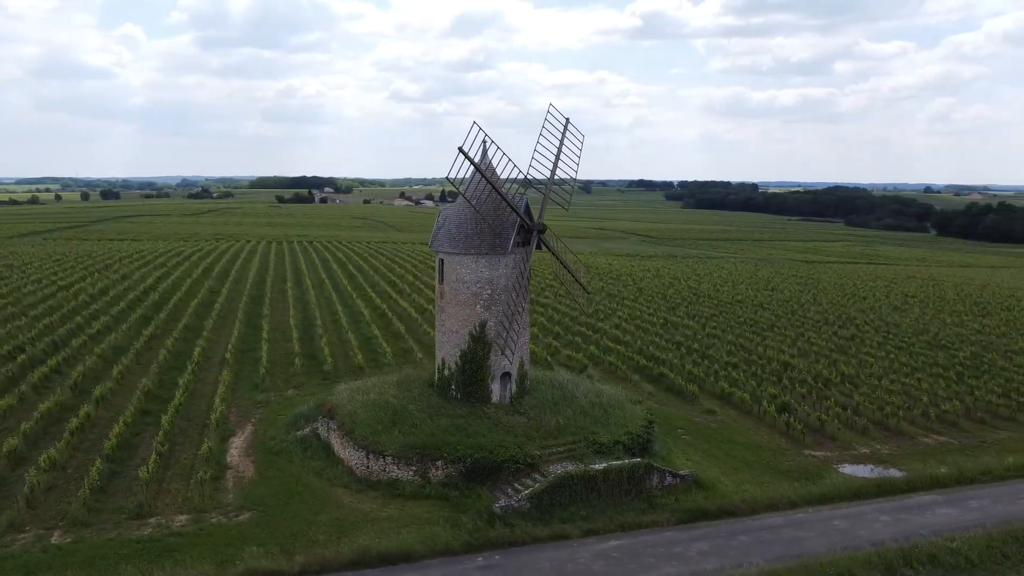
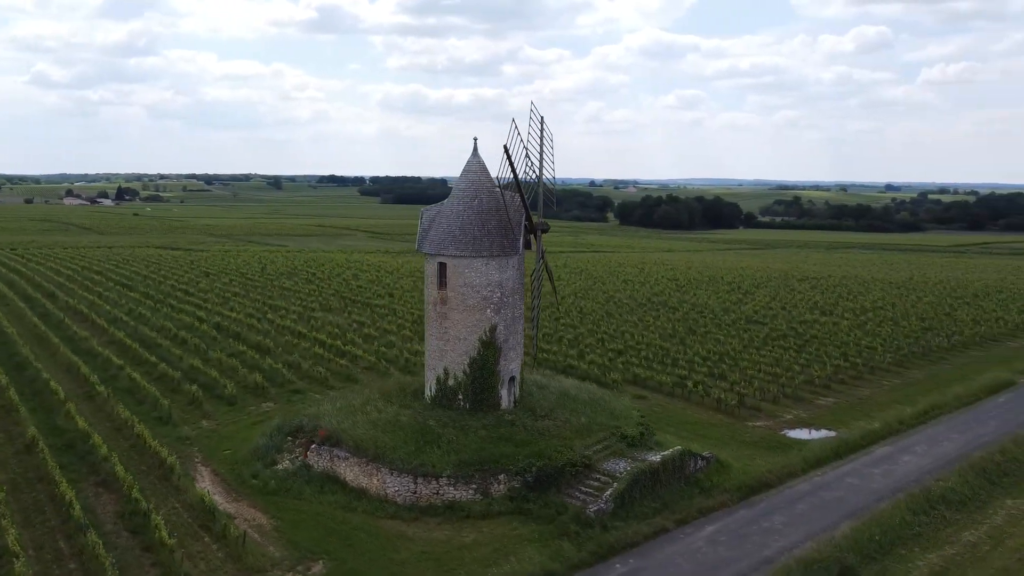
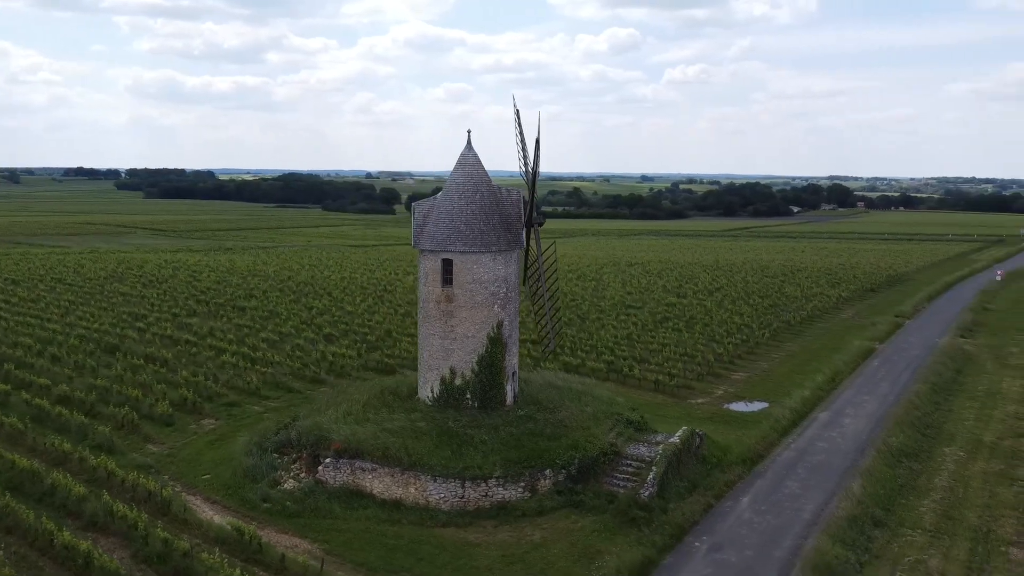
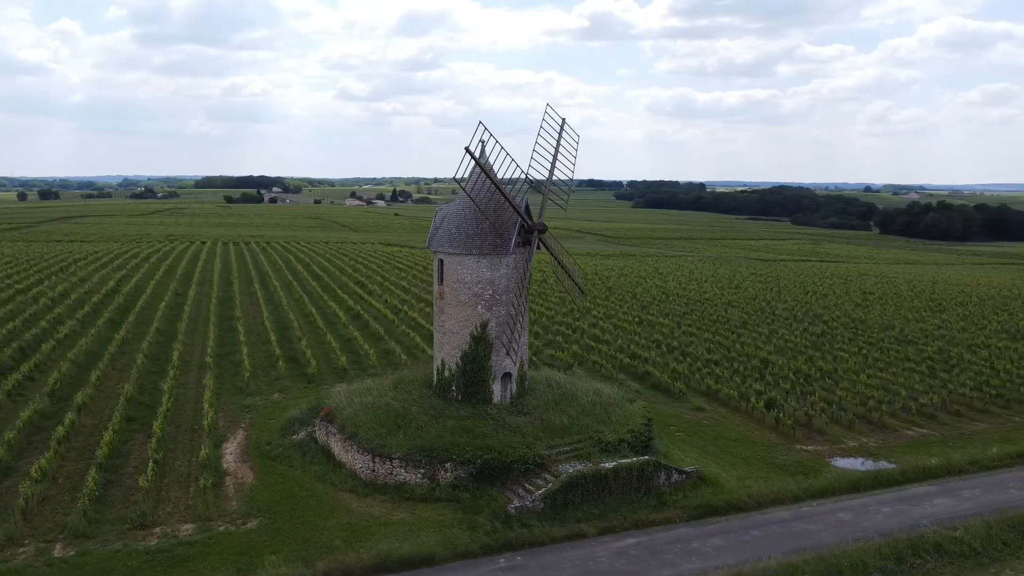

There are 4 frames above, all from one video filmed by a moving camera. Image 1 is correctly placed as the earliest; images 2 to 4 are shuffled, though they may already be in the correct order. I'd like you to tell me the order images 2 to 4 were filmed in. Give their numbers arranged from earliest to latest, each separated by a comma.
4, 2, 3
